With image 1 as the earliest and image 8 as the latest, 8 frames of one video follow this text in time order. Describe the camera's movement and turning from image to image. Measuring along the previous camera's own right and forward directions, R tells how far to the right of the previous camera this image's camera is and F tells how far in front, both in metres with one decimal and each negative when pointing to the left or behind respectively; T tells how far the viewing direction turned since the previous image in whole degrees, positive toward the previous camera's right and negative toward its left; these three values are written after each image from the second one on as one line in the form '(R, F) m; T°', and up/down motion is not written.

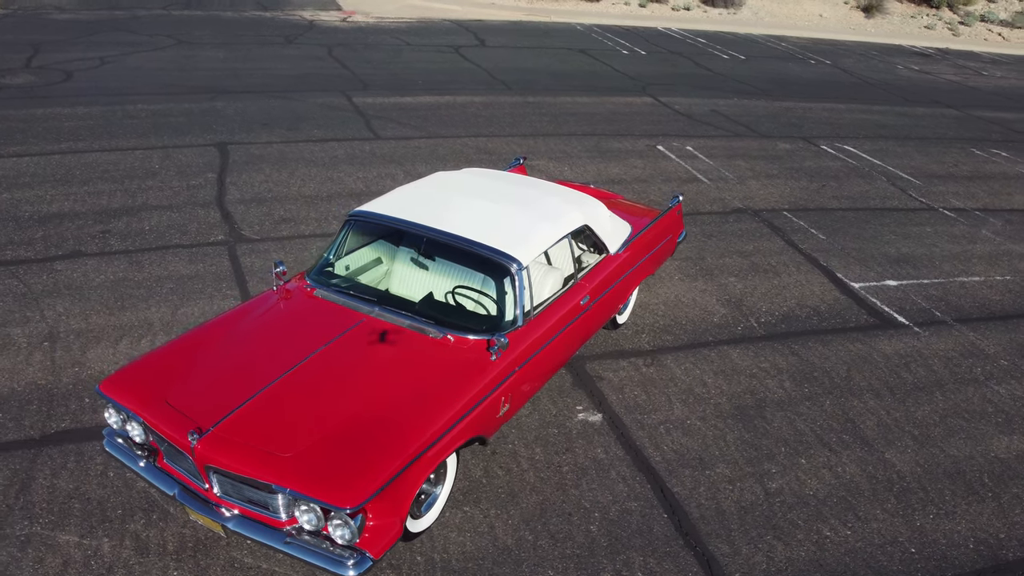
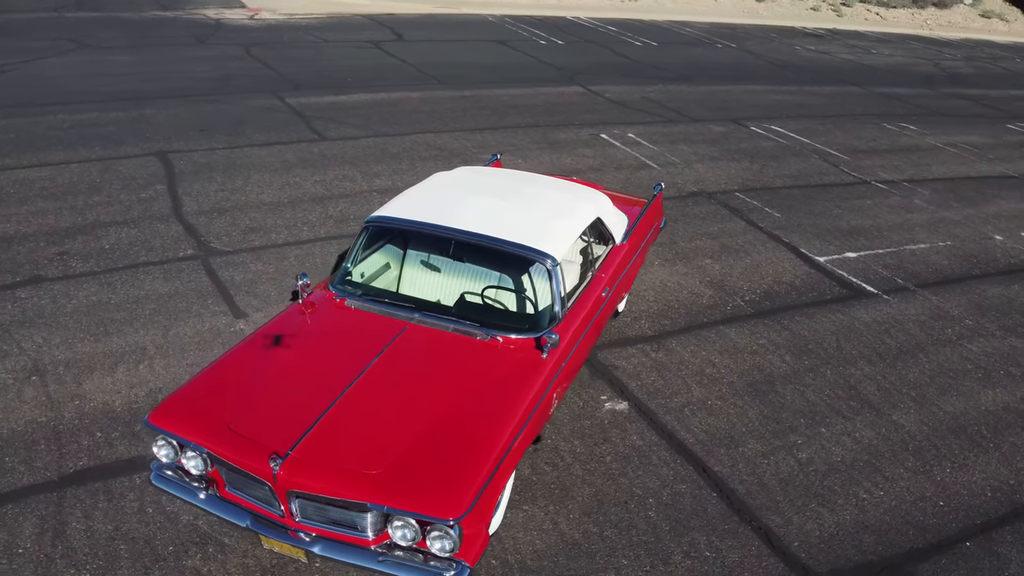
(-0.9, +0.1) m; +7°
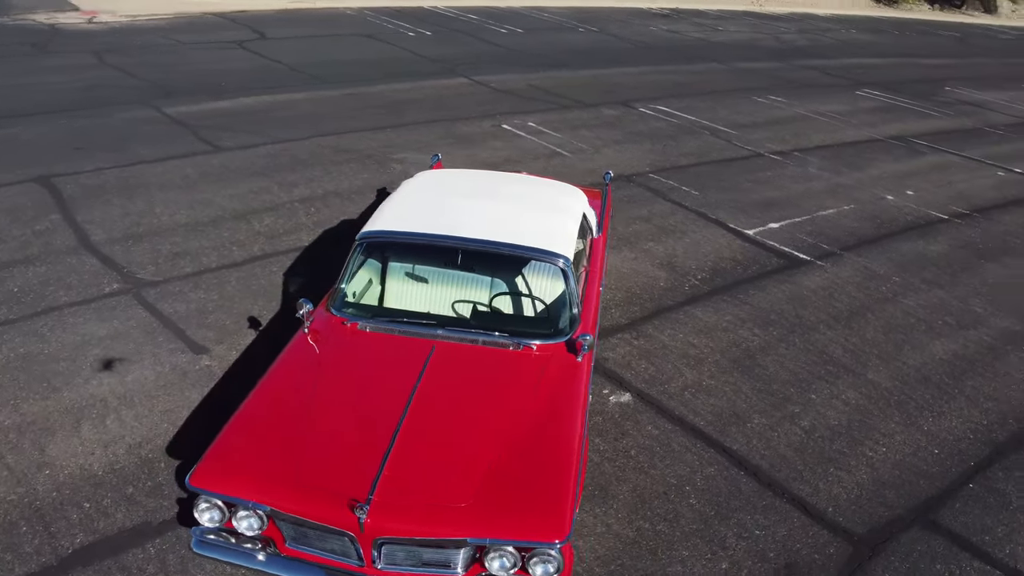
(-1.1, +0.2) m; +11°
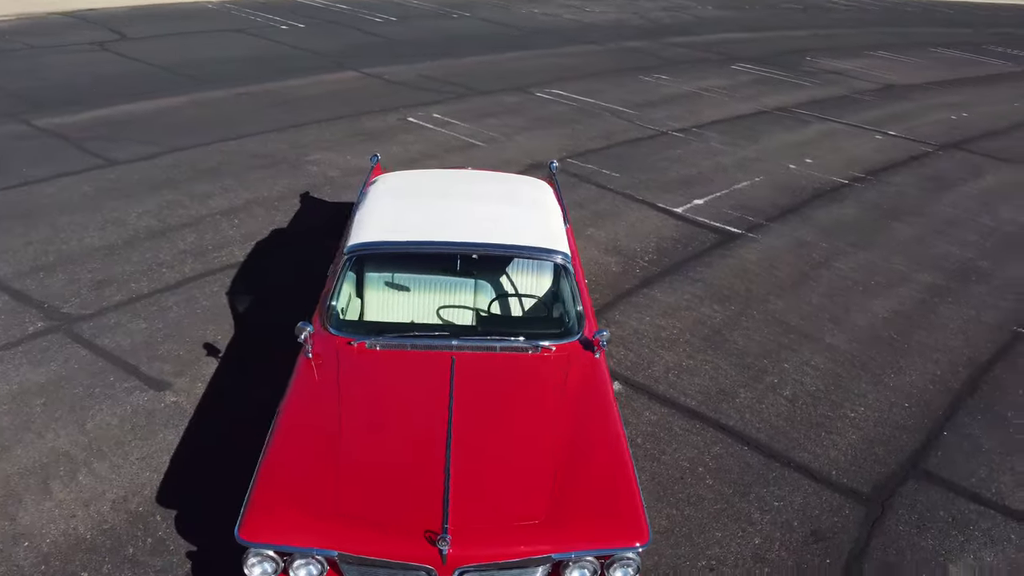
(-0.9, +0.2) m; +9°
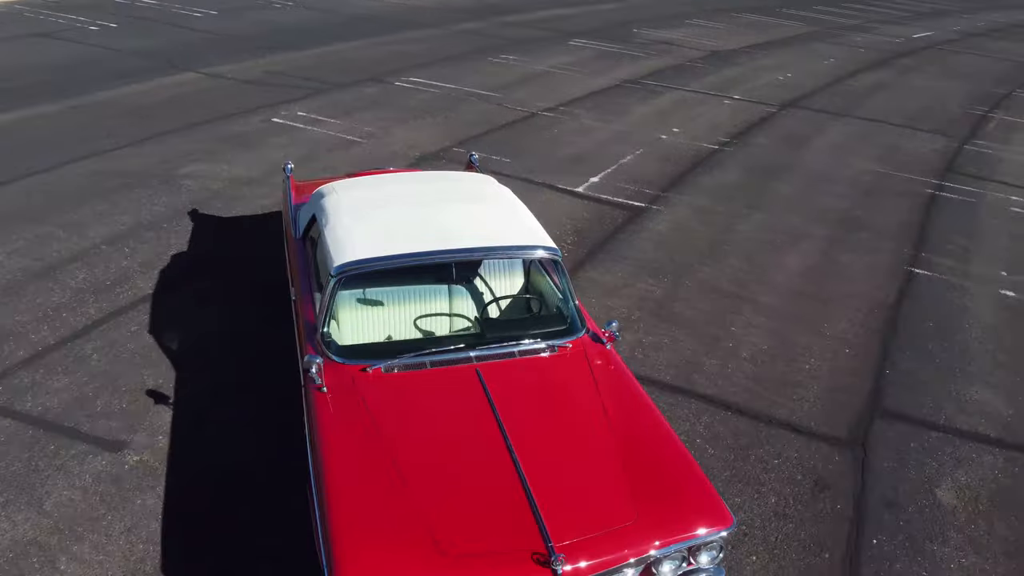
(-1.1, +0.2) m; +12°
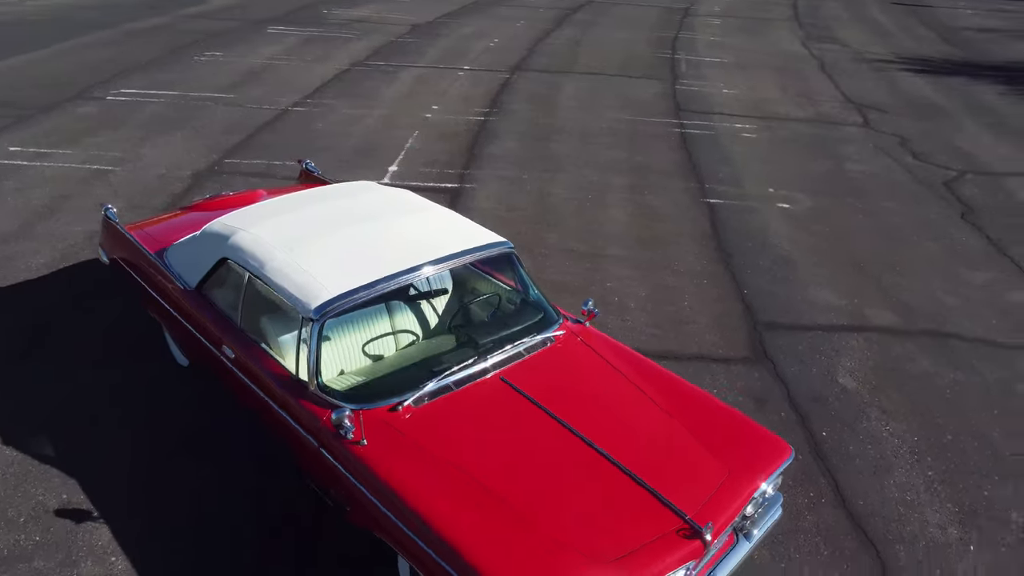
(-1.7, +0.4) m; +22°
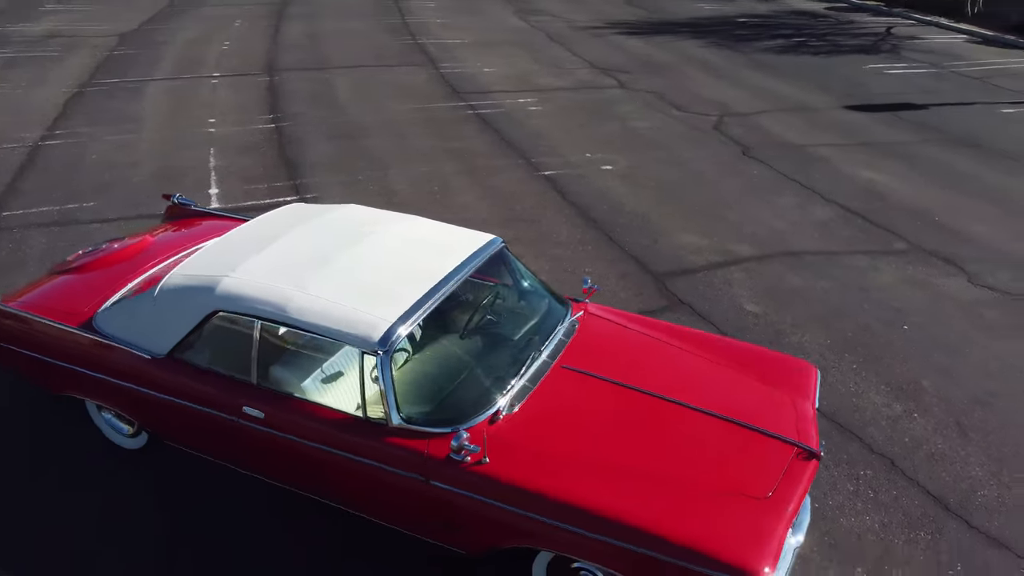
(-1.8, +0.3) m; +20°
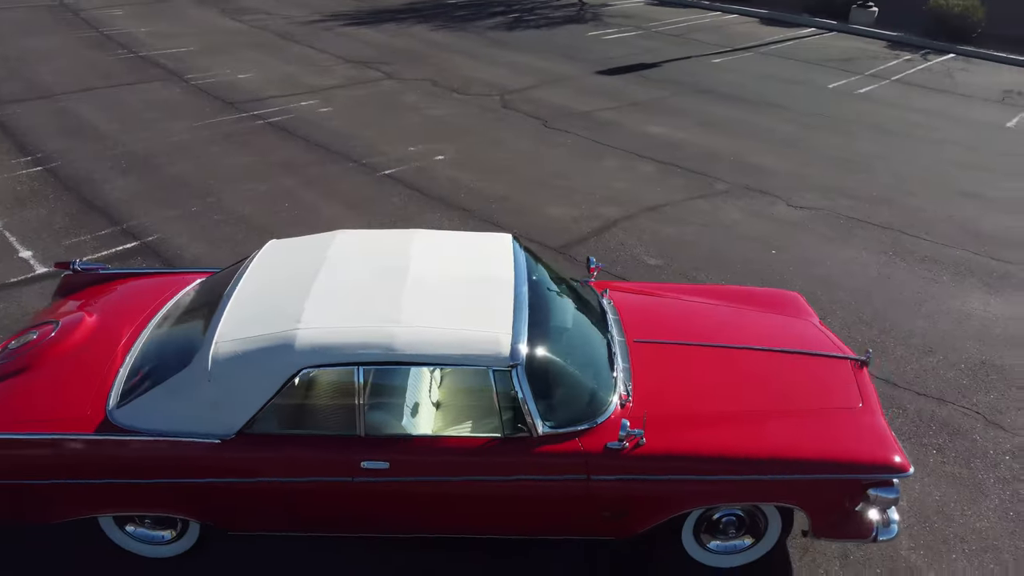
(-2.0, +0.3) m; +21°
